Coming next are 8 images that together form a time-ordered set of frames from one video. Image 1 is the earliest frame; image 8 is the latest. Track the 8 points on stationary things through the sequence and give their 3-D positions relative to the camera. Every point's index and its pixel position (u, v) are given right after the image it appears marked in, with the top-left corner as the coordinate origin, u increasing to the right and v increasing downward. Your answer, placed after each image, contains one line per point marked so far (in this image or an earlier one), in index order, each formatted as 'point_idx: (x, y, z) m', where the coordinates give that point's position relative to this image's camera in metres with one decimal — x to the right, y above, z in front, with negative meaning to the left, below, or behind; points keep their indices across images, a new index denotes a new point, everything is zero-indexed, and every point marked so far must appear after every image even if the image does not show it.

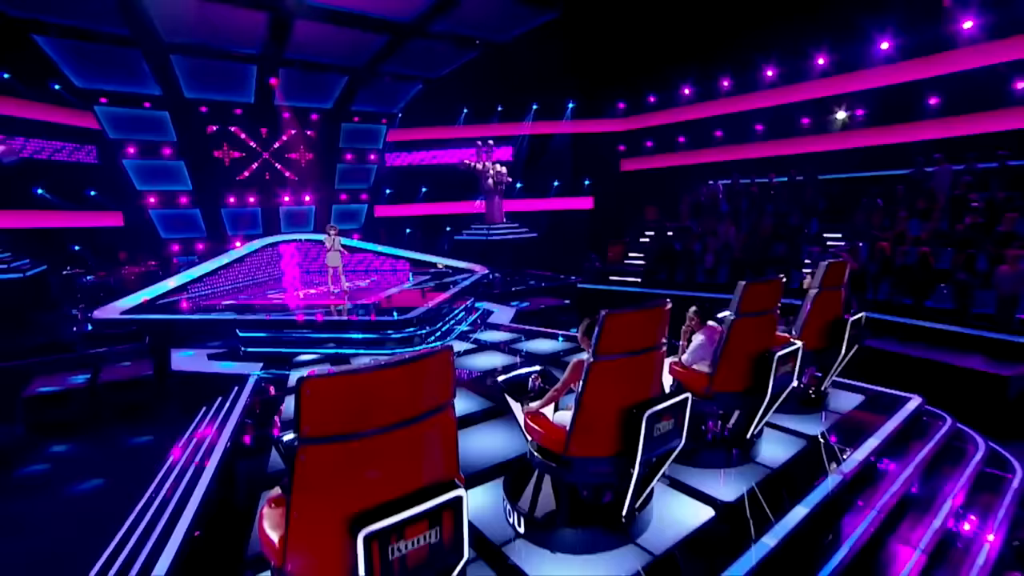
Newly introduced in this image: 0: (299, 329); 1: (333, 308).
0: (-2.0, -0.4, +4.9) m
1: (-2.1, -0.3, +5.9) m
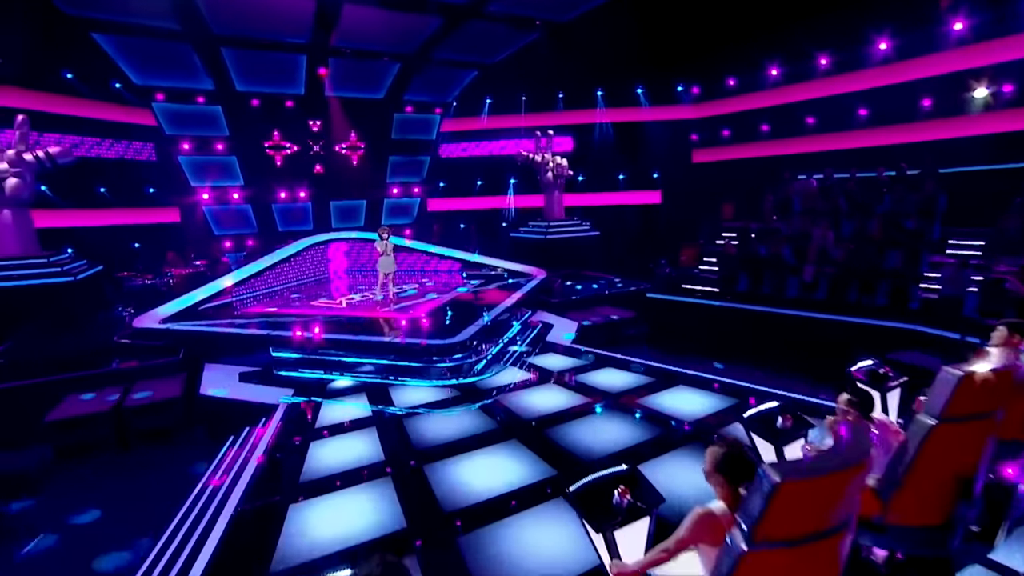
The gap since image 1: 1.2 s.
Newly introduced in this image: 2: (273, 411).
0: (-1.5, -0.5, +4.4) m
1: (-1.4, -0.4, +5.4) m
2: (-1.9, -1.0, +4.0) m
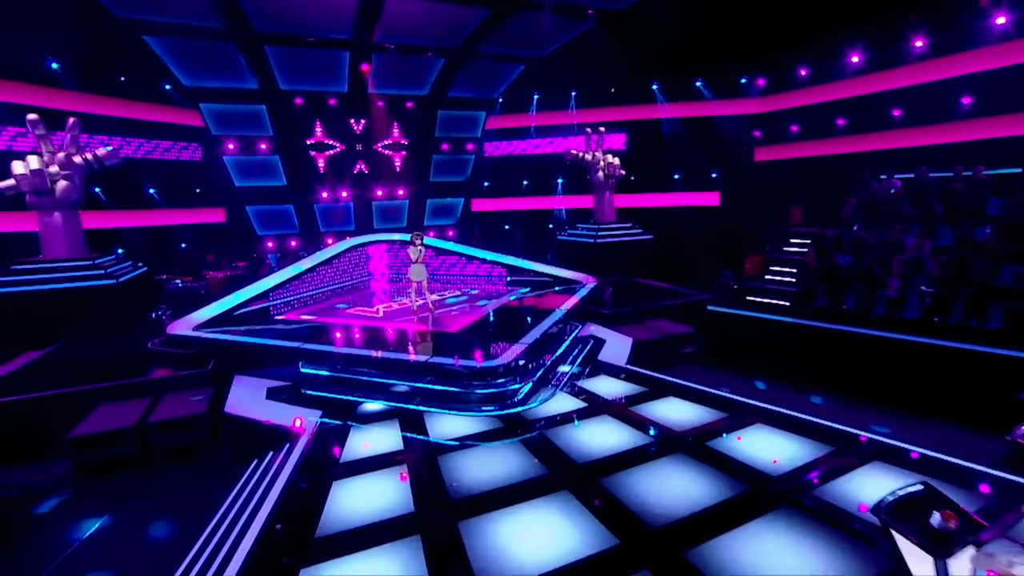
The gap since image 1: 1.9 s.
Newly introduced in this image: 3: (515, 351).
0: (-1.2, -0.6, +4.0) m
1: (-1.0, -0.5, +5.1) m
2: (-1.5, -1.1, +3.7) m
3: (0.0, -0.5, +4.0) m
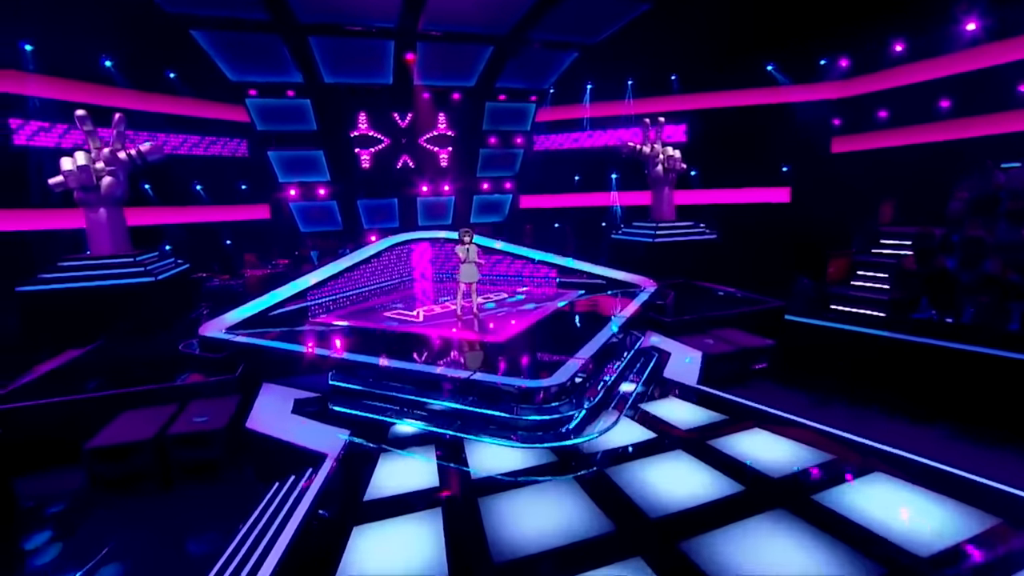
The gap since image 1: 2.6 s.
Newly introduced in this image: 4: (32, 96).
0: (-0.8, -0.7, +3.5) m
1: (-0.5, -0.5, +4.6) m
2: (-1.2, -1.1, +3.2) m
3: (+0.4, -0.5, +3.5) m
4: (-5.7, +2.3, +6.0) m
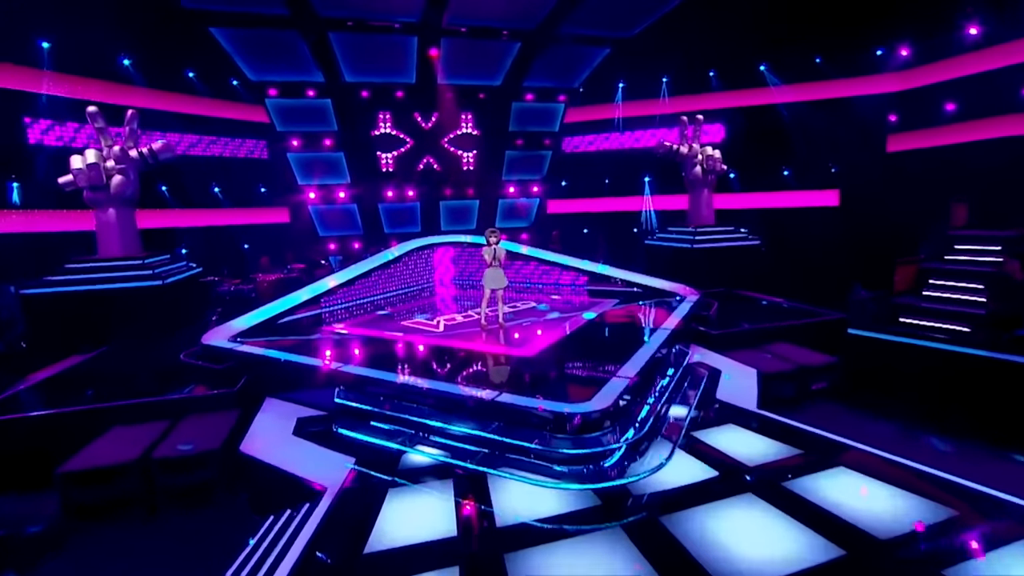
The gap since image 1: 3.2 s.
0: (-0.6, -0.7, +3.1) m
1: (-0.3, -0.6, +4.1) m
2: (-1.0, -1.1, +2.8) m
3: (+0.6, -0.6, +2.9) m
4: (-5.3, +2.2, +5.8) m
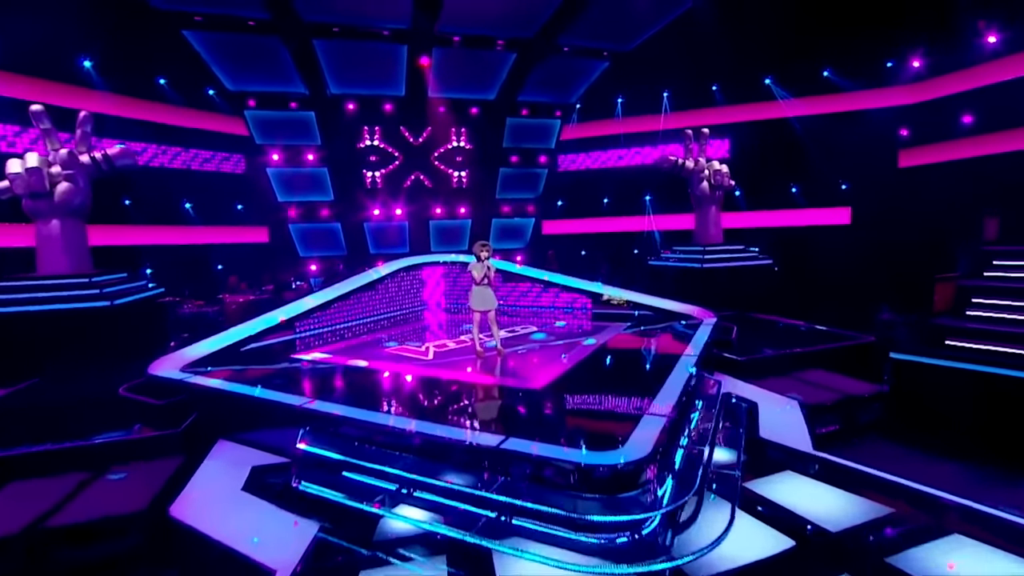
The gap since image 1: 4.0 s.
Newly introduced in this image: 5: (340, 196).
0: (-0.6, -0.8, +2.4) m
1: (-0.2, -0.7, +3.5) m
2: (-1.0, -1.2, +2.1) m
3: (+0.6, -0.7, +2.3) m
4: (-5.4, +2.0, +5.2) m
5: (-3.0, +1.6, +9.1) m
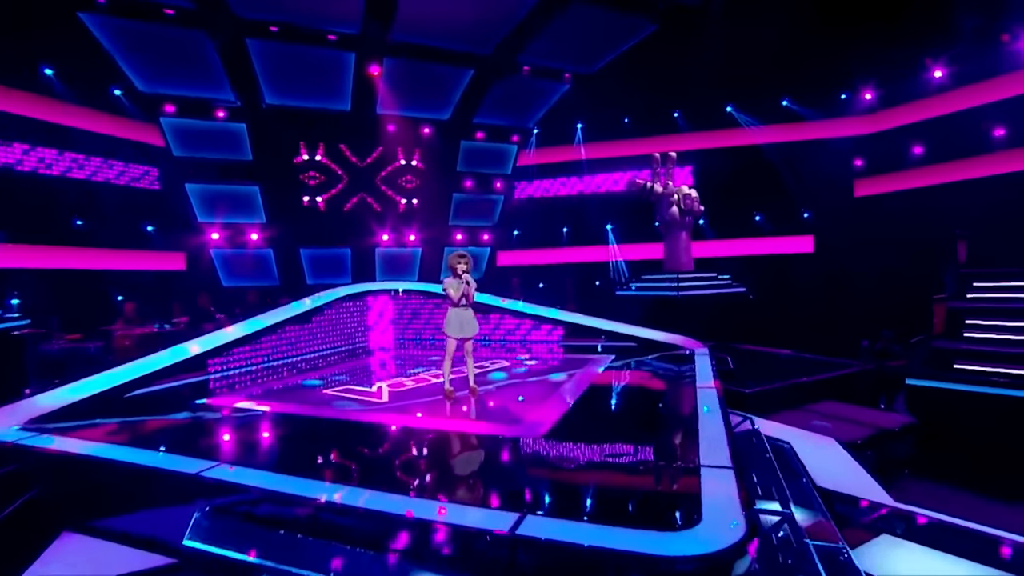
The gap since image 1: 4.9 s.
0: (-0.5, -0.8, +1.5) m
1: (-0.3, -0.8, +2.6) m
2: (-0.9, -1.1, +1.1) m
3: (+0.7, -0.6, +1.6) m
4: (-5.6, +1.7, +4.0) m
5: (-3.7, +1.1, +8.0) m
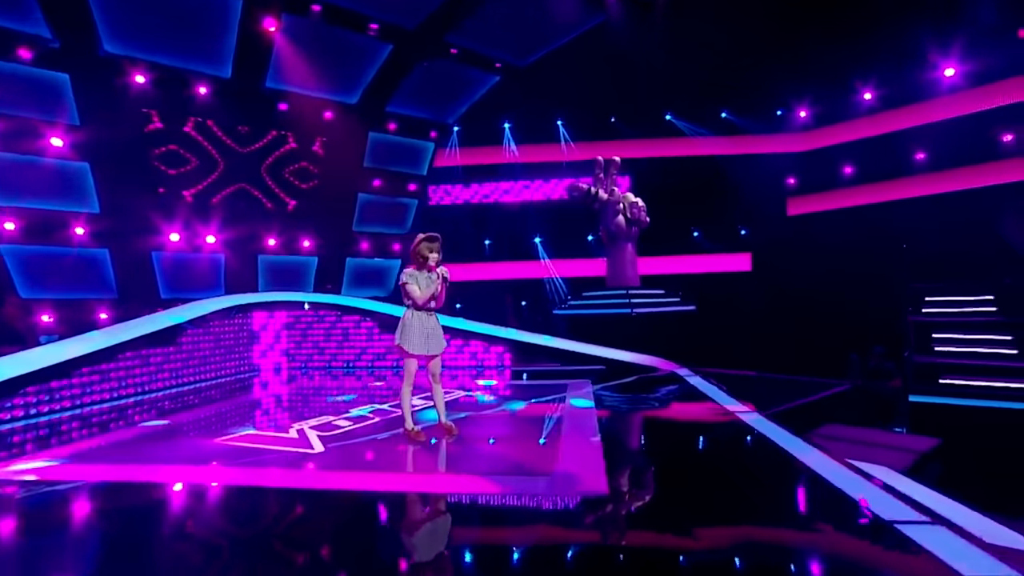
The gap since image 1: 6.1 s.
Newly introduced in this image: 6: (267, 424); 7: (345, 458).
0: (-0.1, -0.6, +0.3) m
1: (-0.1, -0.7, +1.4) m
2: (-0.3, -1.0, -0.2) m
3: (+1.1, -0.5, +0.6) m
4: (-5.6, +1.8, +1.7) m
5: (-4.6, +0.9, +6.0) m
6: (-1.3, -0.8, +2.9) m
7: (-0.5, -0.8, +2.0) m
